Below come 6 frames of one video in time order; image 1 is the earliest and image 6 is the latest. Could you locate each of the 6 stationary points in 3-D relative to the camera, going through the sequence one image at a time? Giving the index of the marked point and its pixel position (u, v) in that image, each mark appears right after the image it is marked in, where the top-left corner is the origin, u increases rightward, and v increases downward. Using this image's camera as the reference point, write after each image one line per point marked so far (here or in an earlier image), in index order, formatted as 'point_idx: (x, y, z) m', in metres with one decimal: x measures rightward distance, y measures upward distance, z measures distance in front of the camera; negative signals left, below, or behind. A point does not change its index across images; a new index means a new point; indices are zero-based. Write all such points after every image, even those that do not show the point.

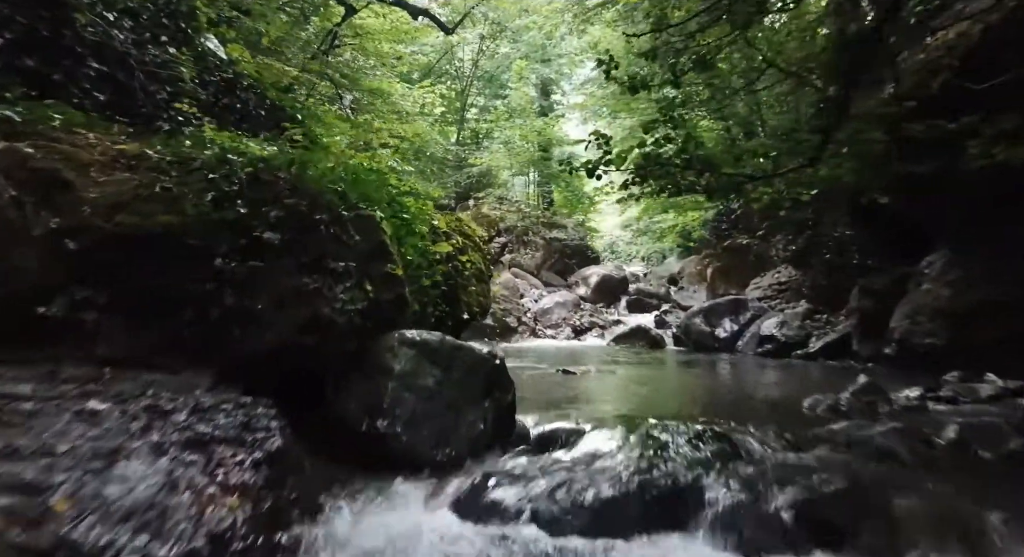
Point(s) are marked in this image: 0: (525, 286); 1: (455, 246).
0: (+0.4, -0.2, +13.8) m
1: (-0.6, +0.3, +5.6) m
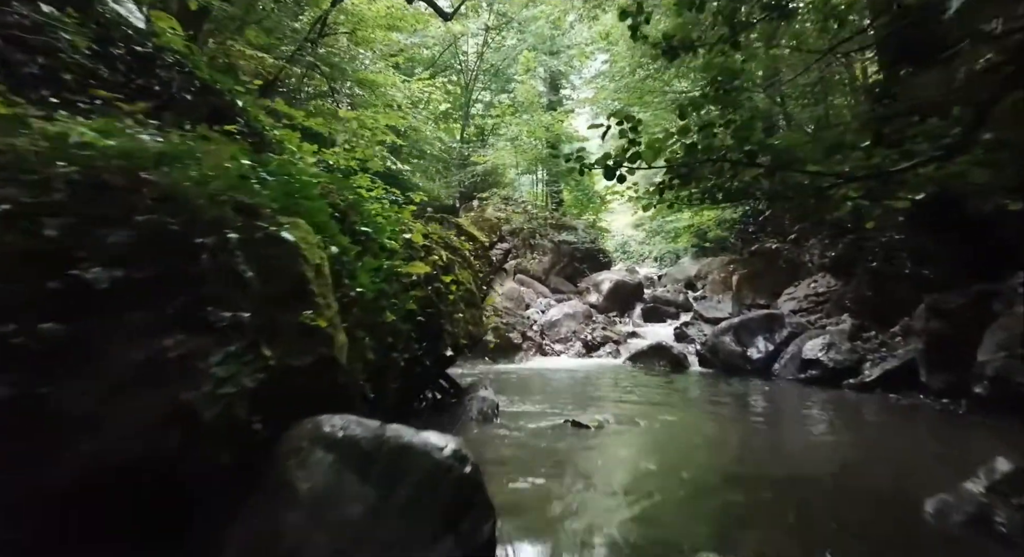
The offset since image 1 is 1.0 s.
0: (+0.5, -0.4, +12.7) m
1: (-0.7, +0.1, +4.5) m
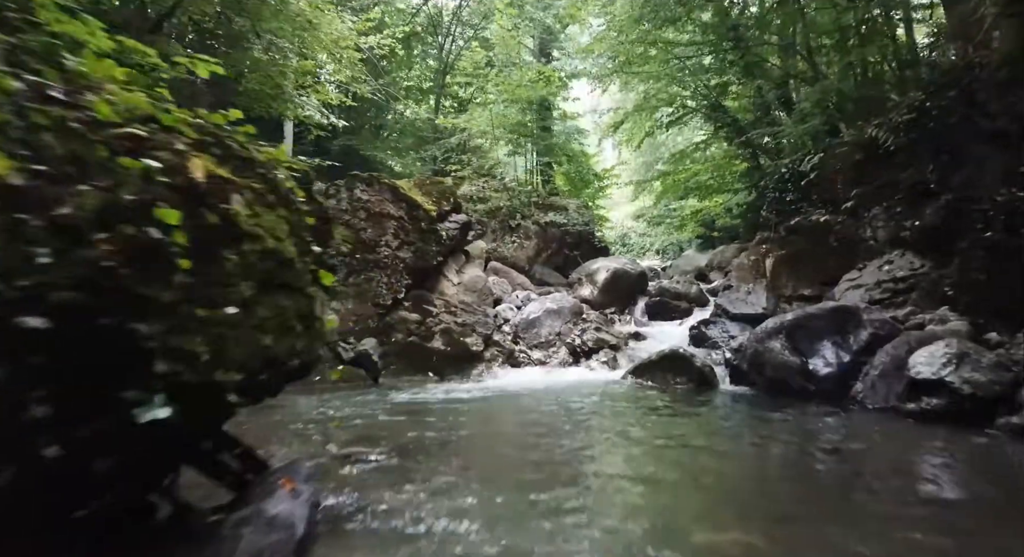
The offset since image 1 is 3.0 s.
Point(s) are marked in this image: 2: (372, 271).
0: (-0.1, -0.2, +9.9) m
1: (-1.2, +0.3, +1.8) m
2: (-1.9, +0.1, +7.0) m
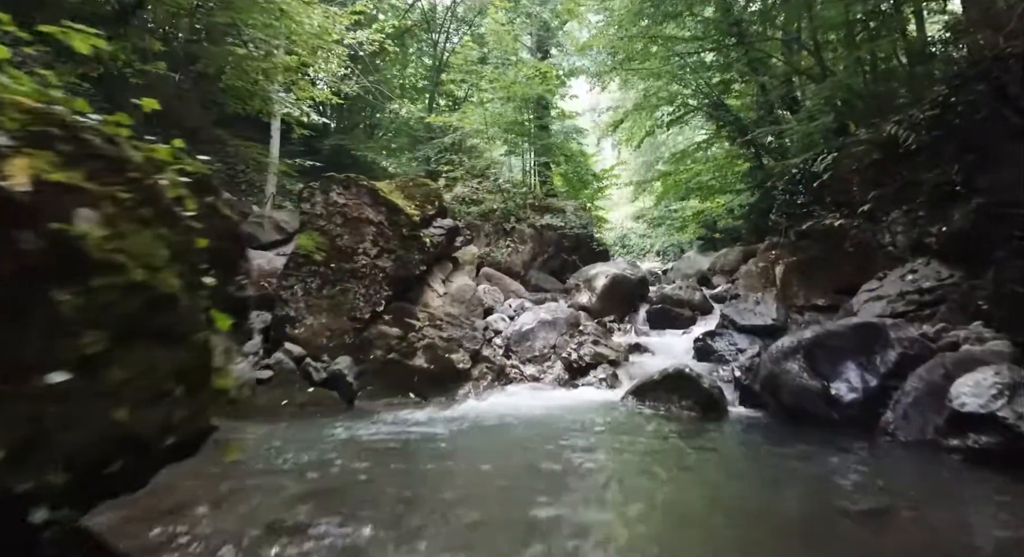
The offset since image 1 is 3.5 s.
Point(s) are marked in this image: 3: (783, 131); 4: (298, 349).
0: (-0.2, -0.3, +9.3) m
1: (-1.4, +0.2, +1.2) m
2: (-2.0, 0.0, +6.4) m
3: (+7.0, +3.8, +13.3) m
4: (-2.5, -0.8, +5.9) m
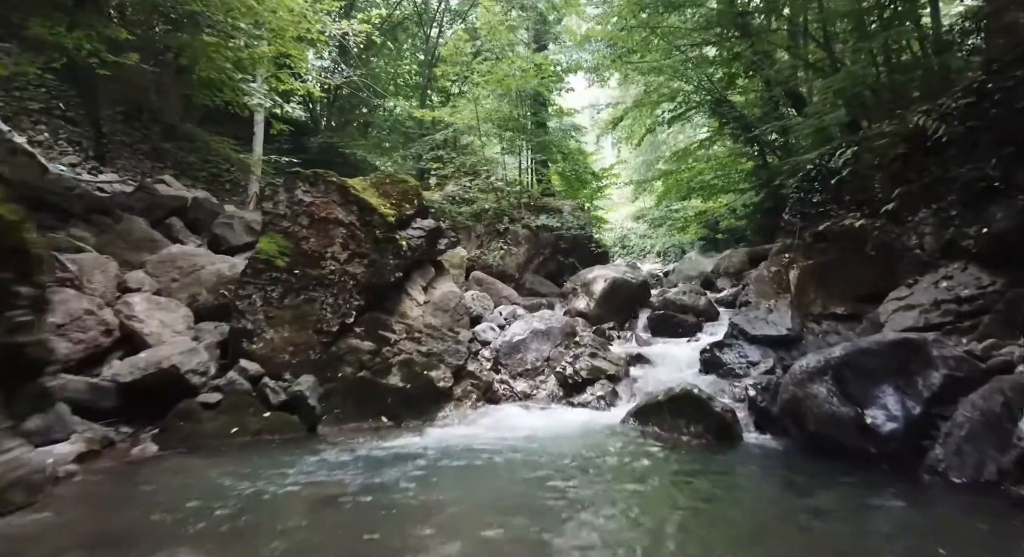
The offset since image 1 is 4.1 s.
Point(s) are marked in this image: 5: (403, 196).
0: (-0.4, -0.4, +8.6) m
1: (-1.5, +0.1, +0.5) m
2: (-2.2, -0.1, +5.7) m
3: (+6.9, +3.7, +12.6) m
4: (-2.6, -0.9, +5.2) m
5: (-1.4, +1.0, +6.5) m
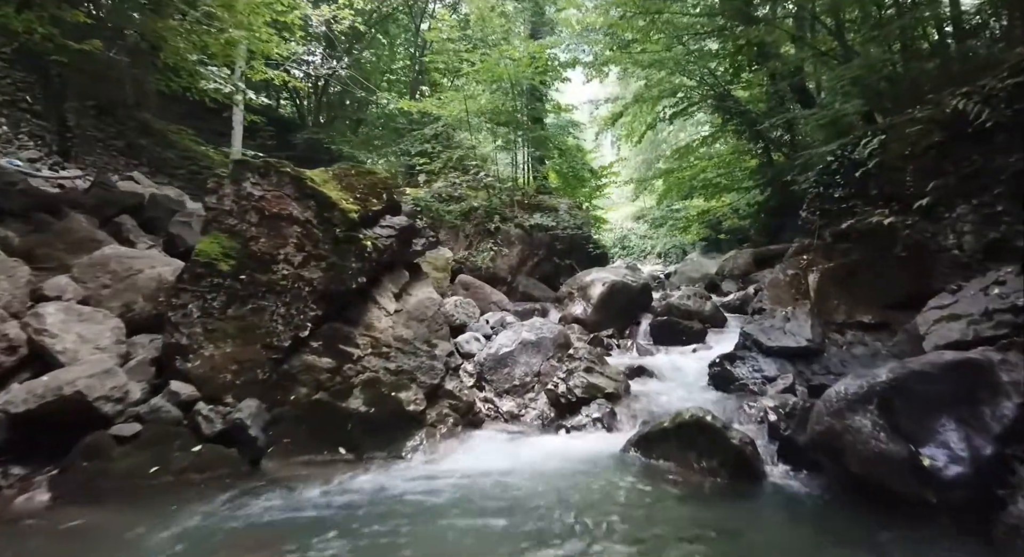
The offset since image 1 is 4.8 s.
0: (-0.6, -0.4, +7.8) m
1: (-1.7, +0.1, -0.3) m
2: (-2.4, -0.2, +4.9) m
3: (+6.7, +3.6, +11.8) m
4: (-2.8, -1.0, +4.4) m
5: (-1.5, +0.9, +5.6) m
